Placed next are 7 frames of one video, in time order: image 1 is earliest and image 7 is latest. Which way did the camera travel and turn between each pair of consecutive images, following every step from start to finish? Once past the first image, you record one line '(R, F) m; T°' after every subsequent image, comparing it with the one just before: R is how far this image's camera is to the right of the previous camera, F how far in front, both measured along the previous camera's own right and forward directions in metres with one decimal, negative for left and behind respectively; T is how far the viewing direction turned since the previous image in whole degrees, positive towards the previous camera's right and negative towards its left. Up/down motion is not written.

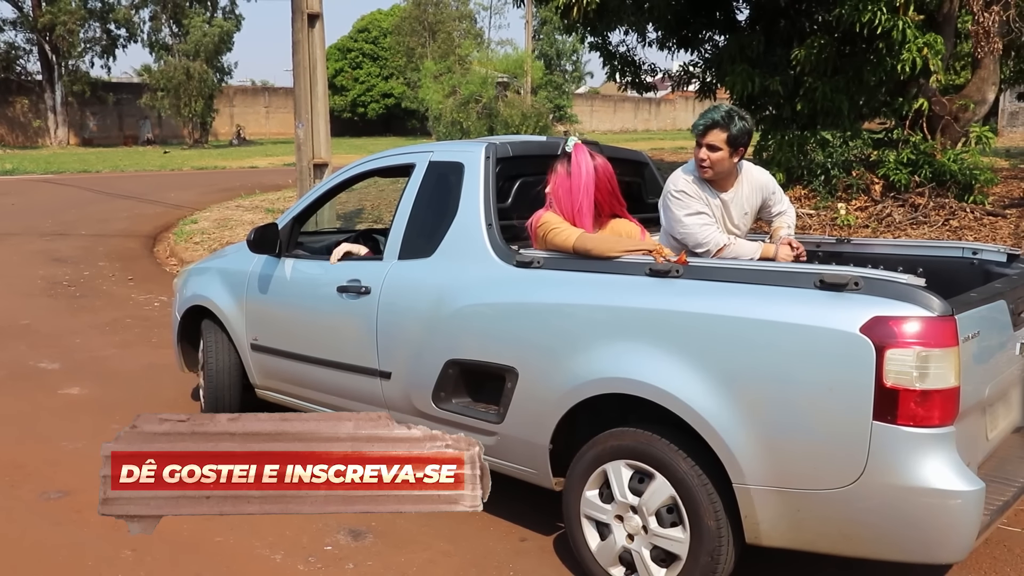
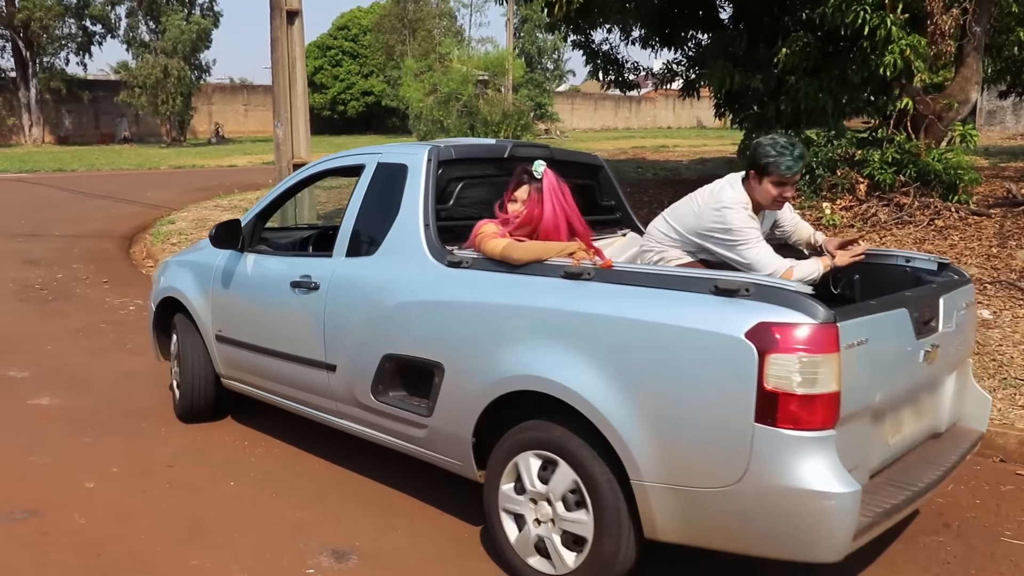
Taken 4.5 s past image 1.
(0.0, +0.1) m; +1°
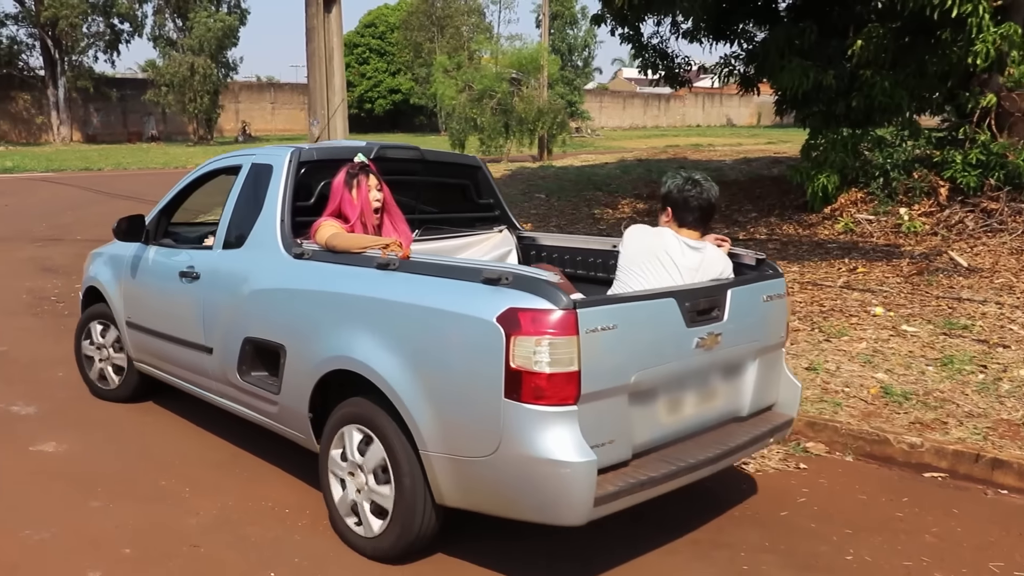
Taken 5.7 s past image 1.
(-0.3, +0.8) m; -2°
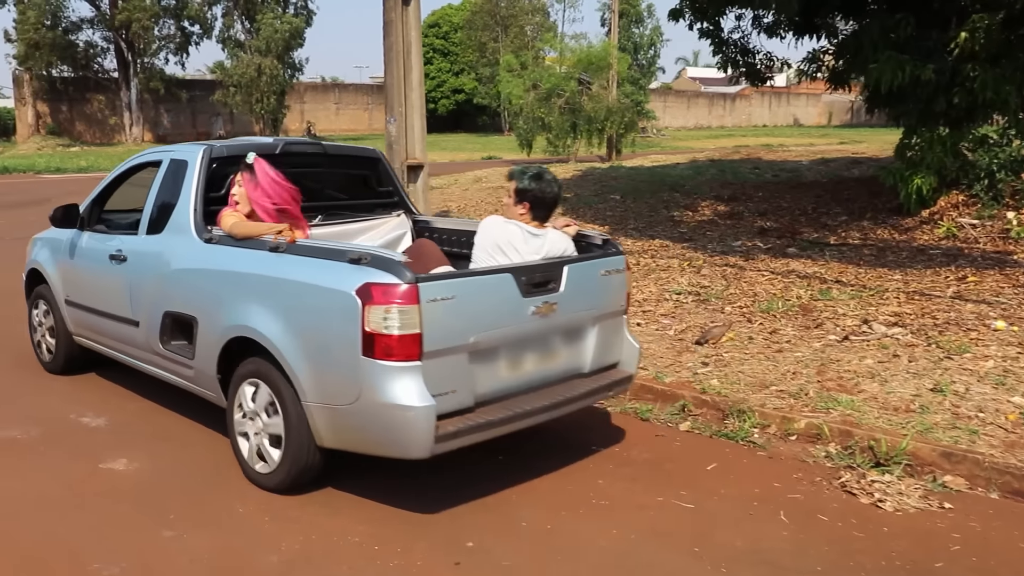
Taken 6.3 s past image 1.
(-0.2, +0.4) m; -4°
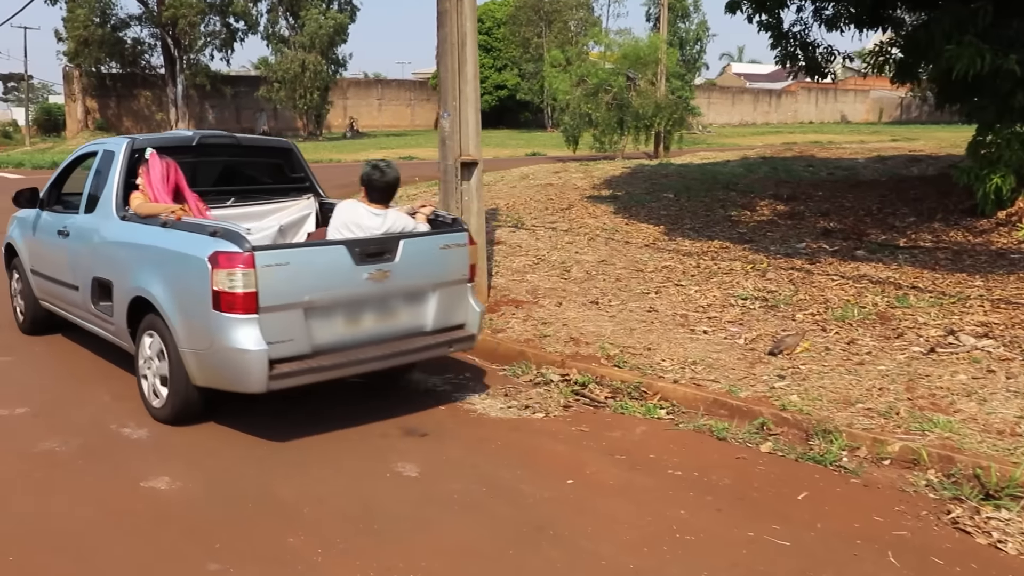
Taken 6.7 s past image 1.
(-0.2, +0.3) m; -3°
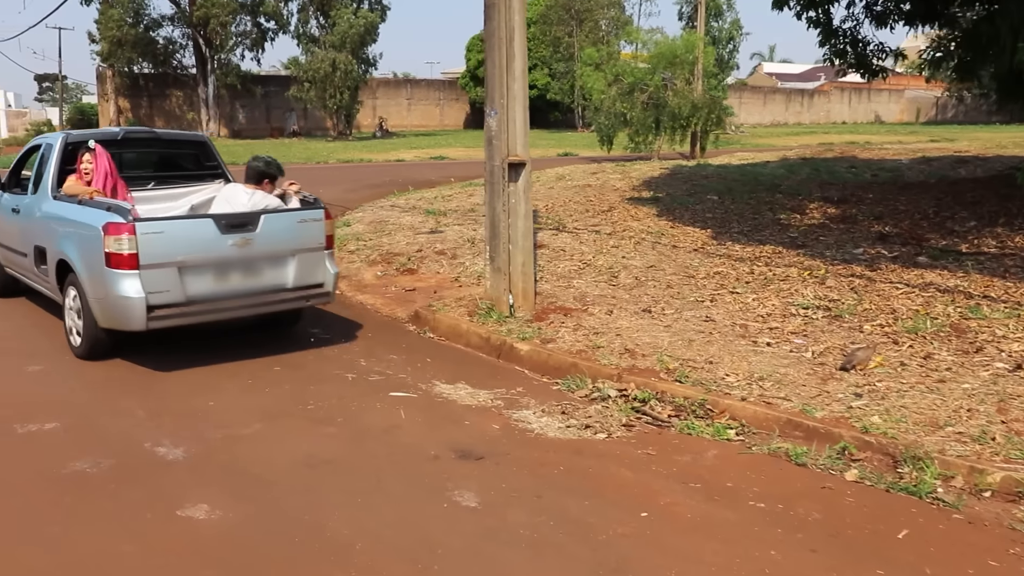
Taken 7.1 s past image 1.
(-0.2, +0.3) m; -2°
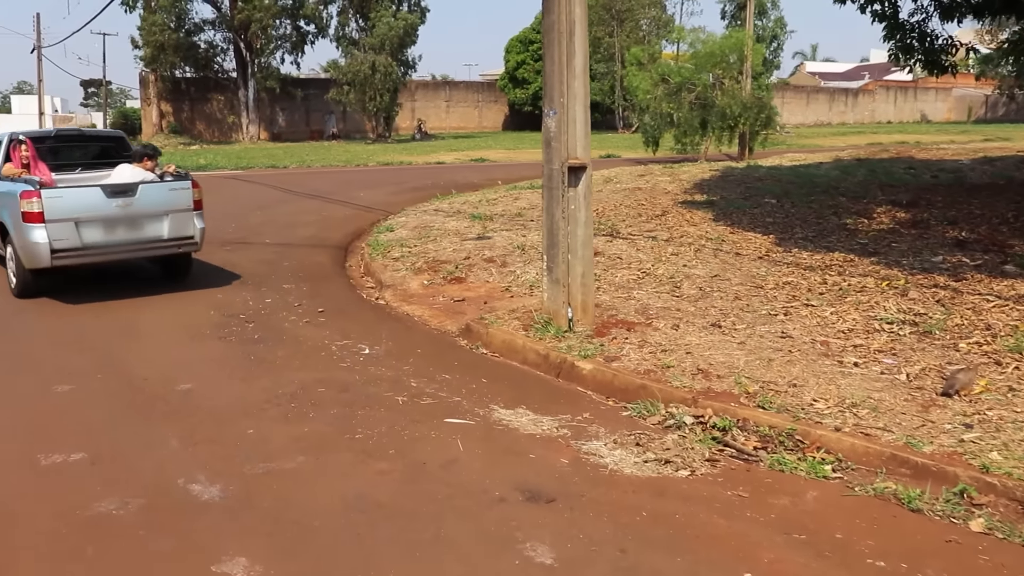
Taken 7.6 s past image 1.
(-0.2, +0.5) m; -2°
